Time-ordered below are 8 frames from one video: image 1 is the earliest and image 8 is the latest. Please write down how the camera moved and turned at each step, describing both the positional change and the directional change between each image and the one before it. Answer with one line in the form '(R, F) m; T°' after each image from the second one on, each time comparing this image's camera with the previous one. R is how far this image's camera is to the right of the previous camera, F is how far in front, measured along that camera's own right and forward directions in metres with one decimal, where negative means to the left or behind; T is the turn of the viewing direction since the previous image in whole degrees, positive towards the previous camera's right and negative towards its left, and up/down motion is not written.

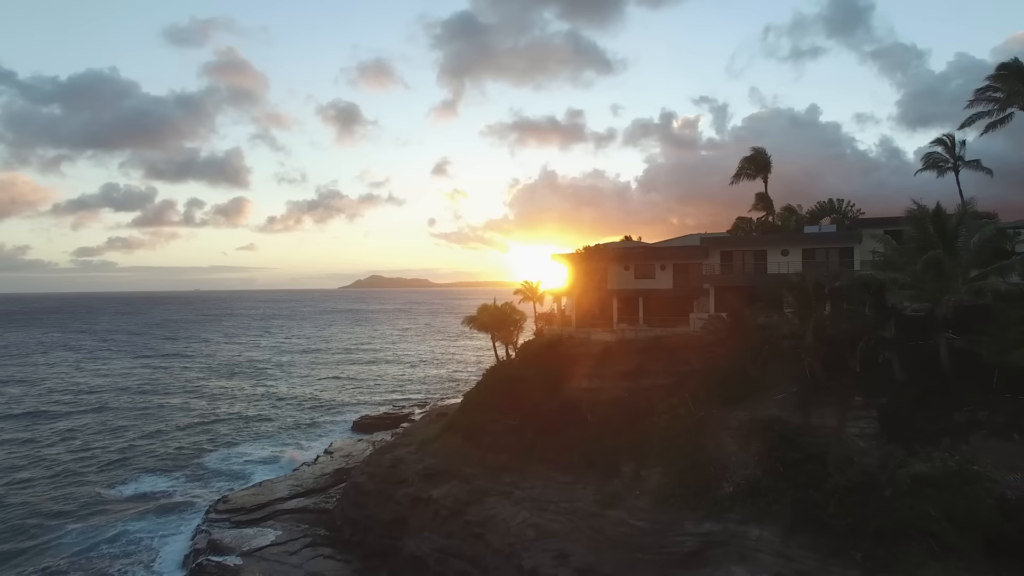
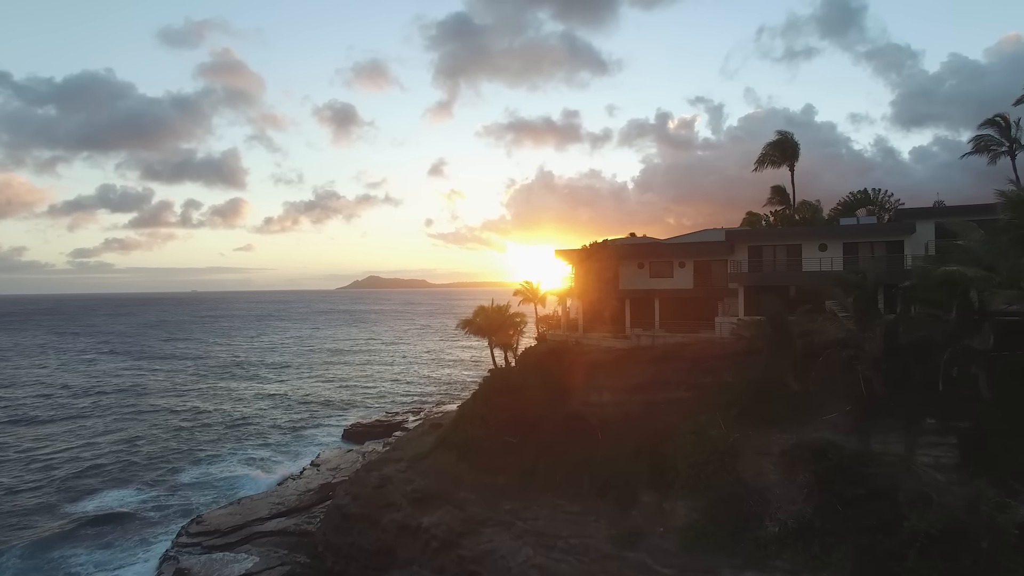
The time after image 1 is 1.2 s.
(-0.1, +3.9) m; 0°
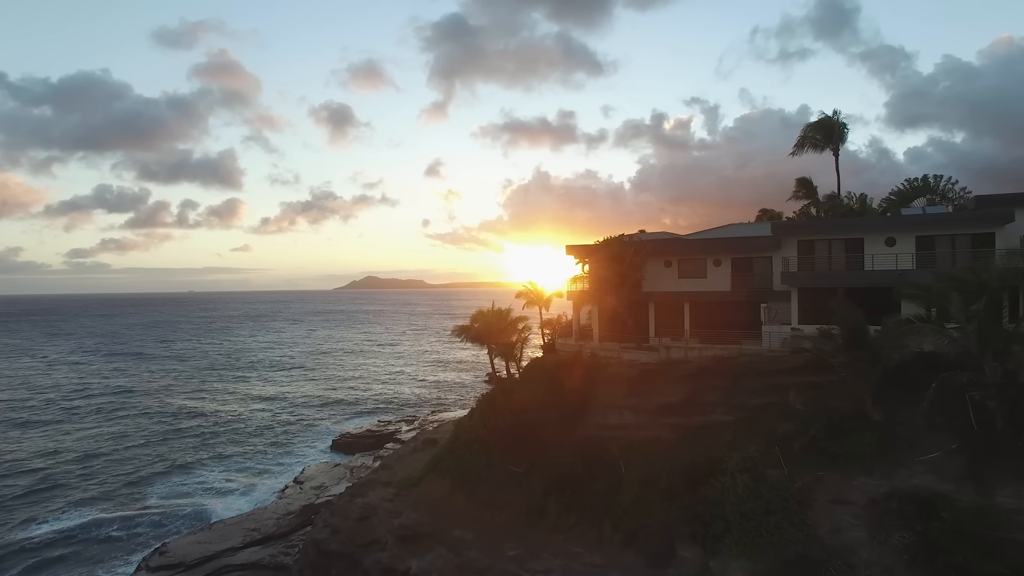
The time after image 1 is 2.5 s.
(-0.4, +4.7) m; 0°
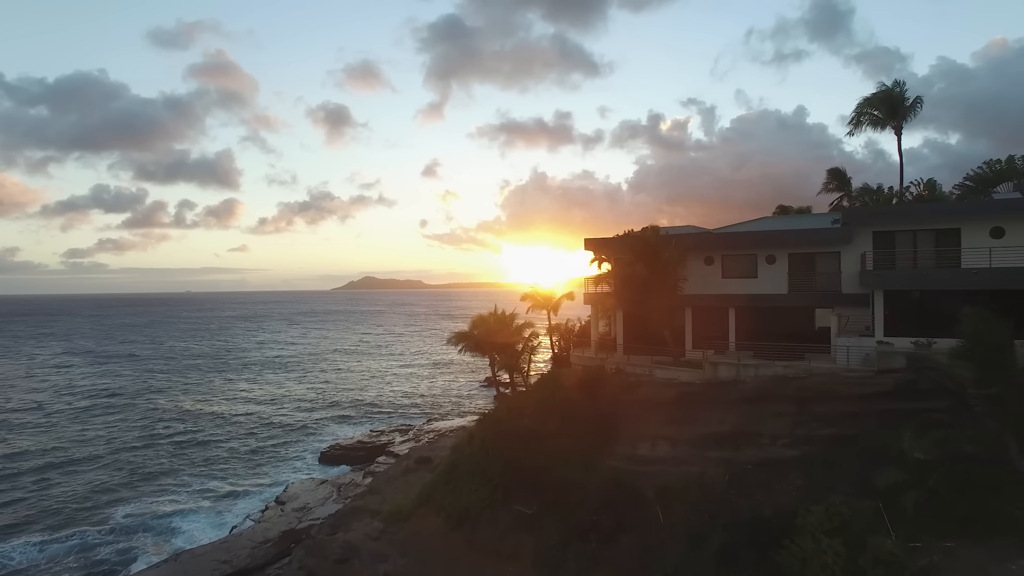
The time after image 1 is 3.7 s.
(-0.5, +4.7) m; 0°
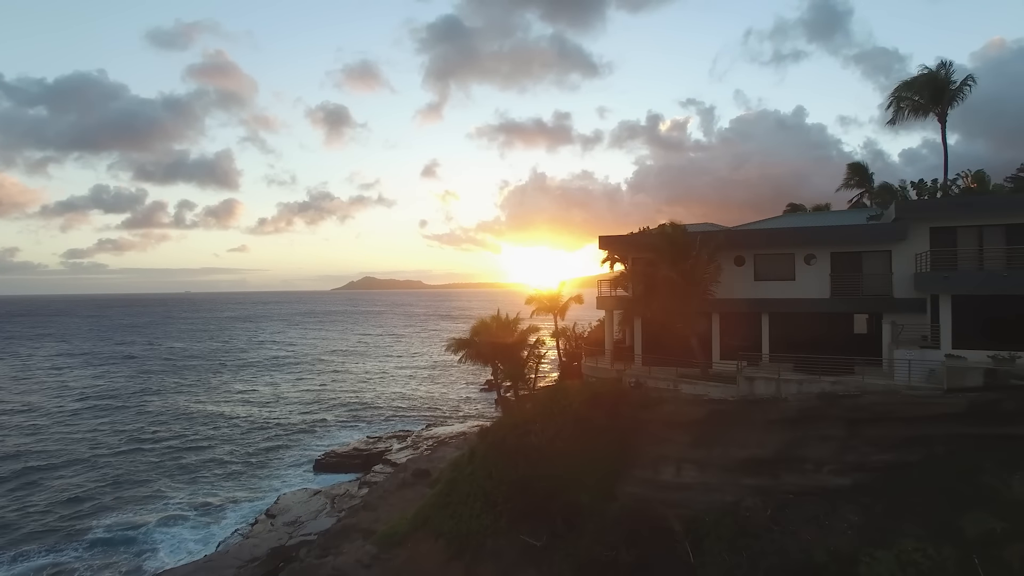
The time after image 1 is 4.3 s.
(-0.3, +2.4) m; 0°
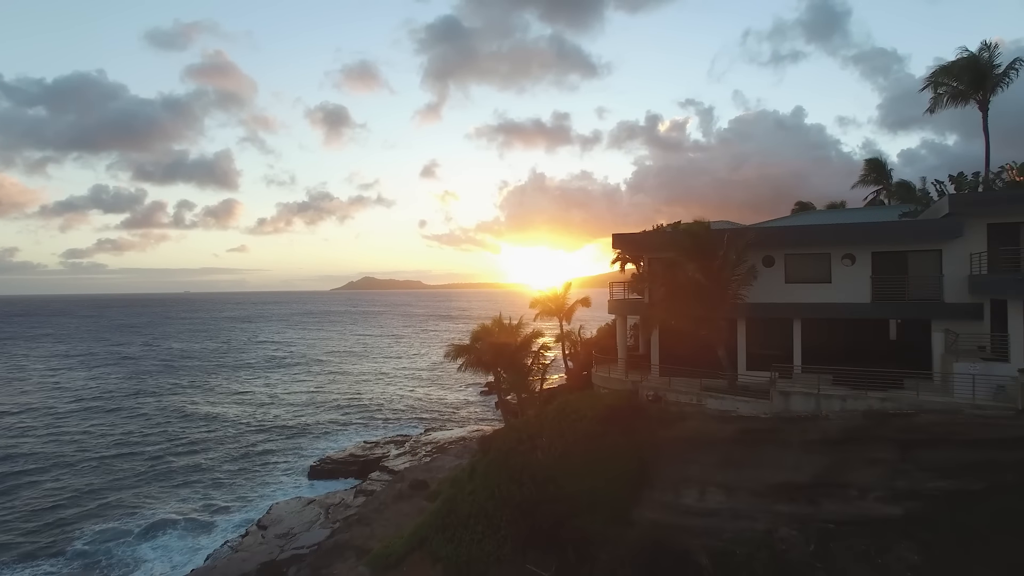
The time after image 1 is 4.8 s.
(-0.2, +1.9) m; 0°
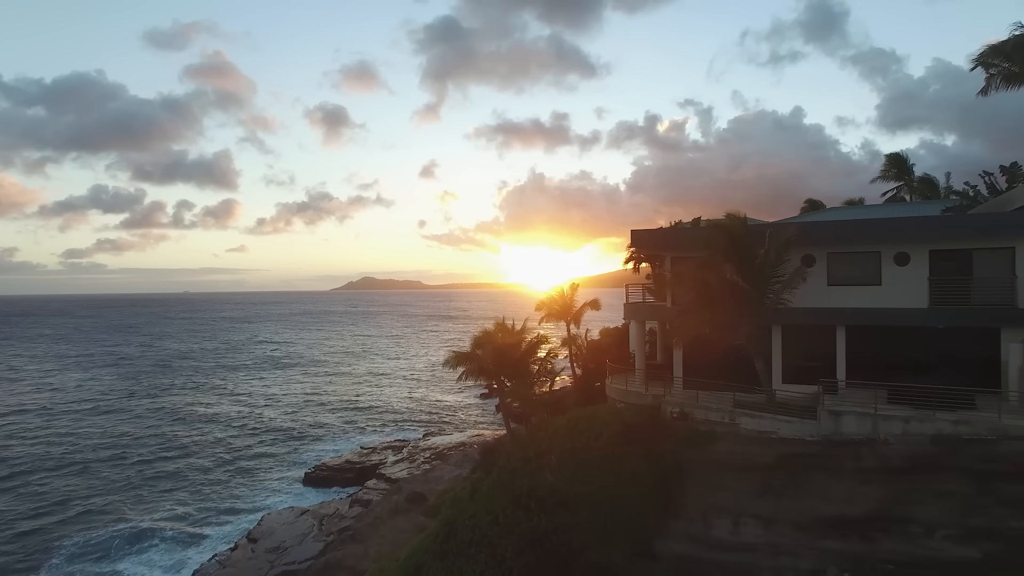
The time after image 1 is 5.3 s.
(-0.3, +2.0) m; 0°
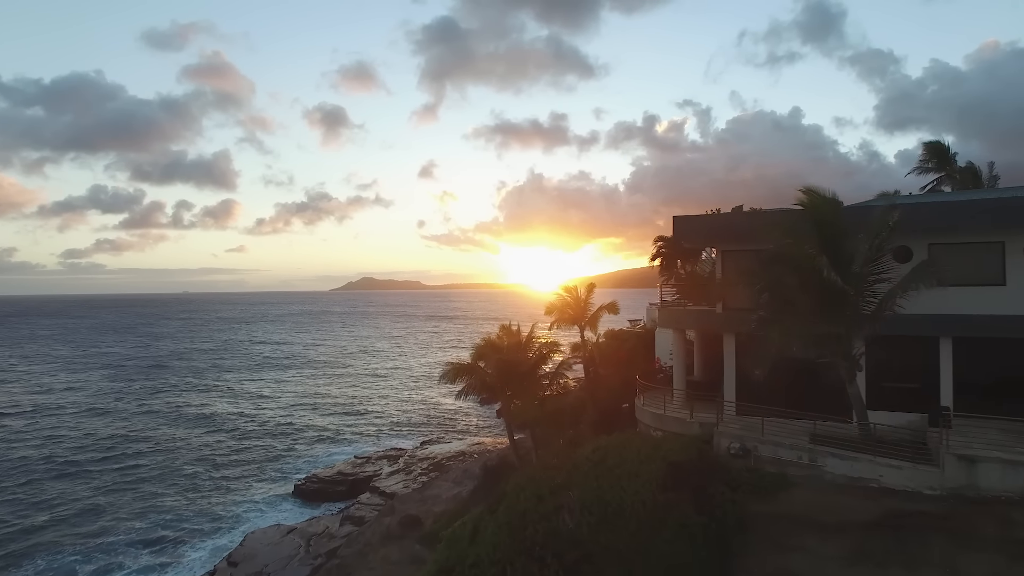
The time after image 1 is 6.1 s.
(-0.4, +3.5) m; 0°
